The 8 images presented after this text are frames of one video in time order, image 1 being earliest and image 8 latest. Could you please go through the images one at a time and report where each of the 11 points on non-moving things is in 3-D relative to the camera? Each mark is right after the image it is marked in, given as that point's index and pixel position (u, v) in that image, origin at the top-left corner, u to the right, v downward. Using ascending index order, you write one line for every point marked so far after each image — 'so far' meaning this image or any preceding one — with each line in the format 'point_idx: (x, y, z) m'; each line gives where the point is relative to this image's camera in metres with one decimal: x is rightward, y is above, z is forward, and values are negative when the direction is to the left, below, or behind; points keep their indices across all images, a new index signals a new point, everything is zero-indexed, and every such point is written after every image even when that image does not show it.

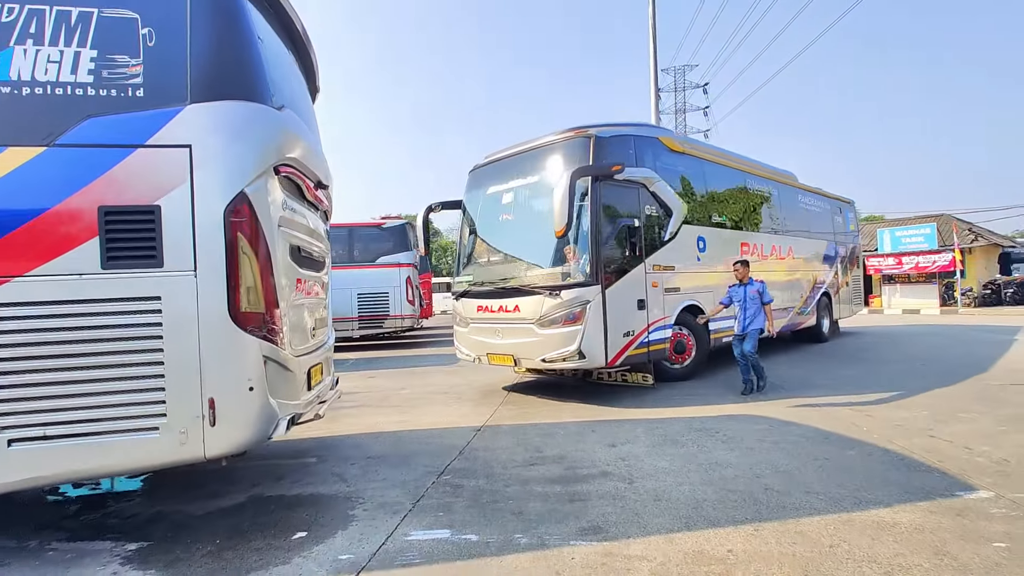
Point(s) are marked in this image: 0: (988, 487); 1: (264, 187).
0: (+3.4, -1.4, +3.7) m
1: (-1.7, +0.7, +3.5) m
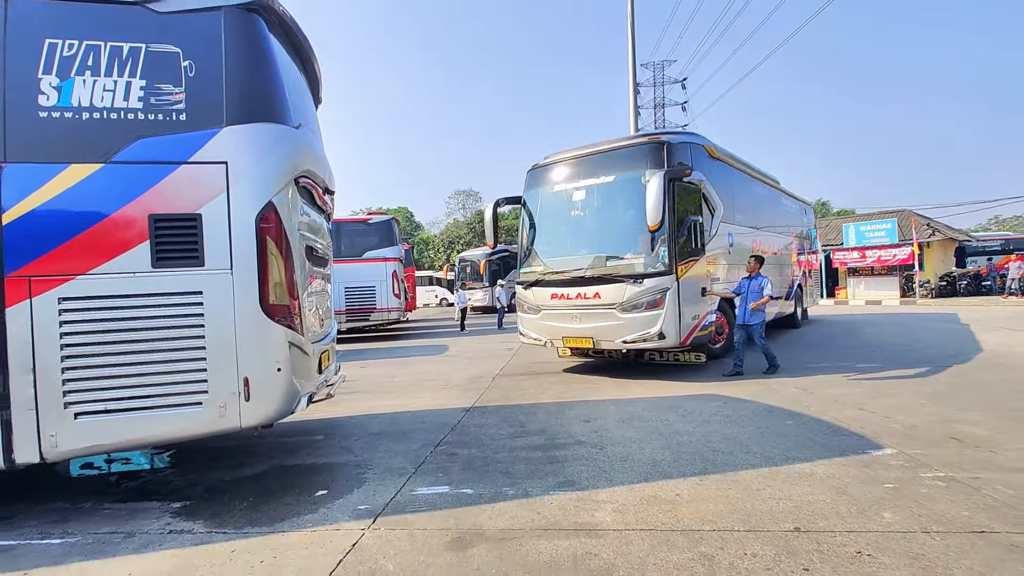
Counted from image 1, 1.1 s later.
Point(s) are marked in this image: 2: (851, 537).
0: (+3.3, -1.3, +4.5) m
1: (-1.8, +0.7, +4.1) m
2: (+1.9, -1.4, +3.0) m
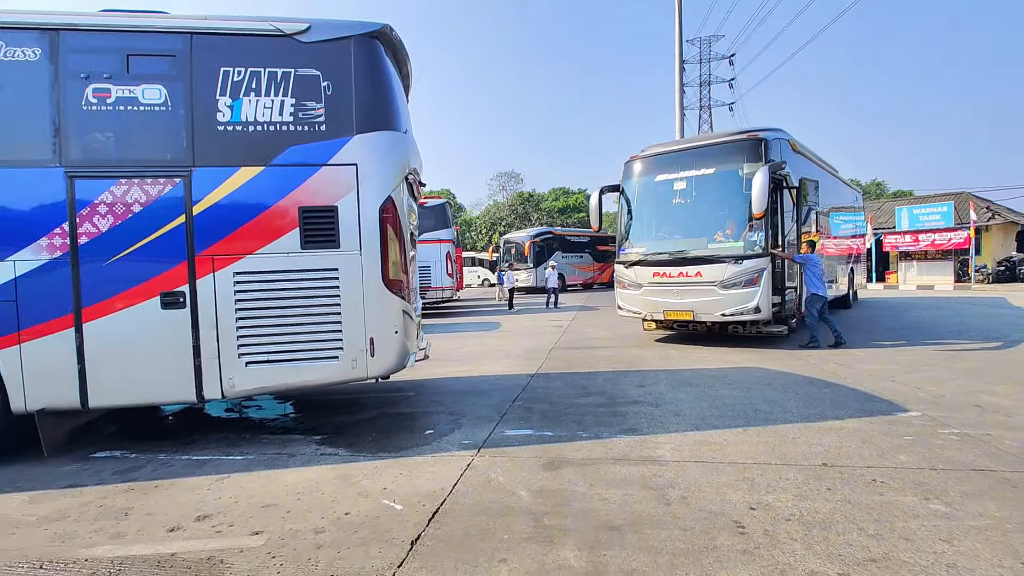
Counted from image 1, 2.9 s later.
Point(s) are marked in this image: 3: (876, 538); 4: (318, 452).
0: (+4.0, -1.2, +5.1) m
1: (-1.1, +0.9, +5.0) m
2: (+2.5, -1.3, +3.7) m
3: (+2.0, -1.3, +2.8) m
4: (-1.7, -1.4, +4.6) m
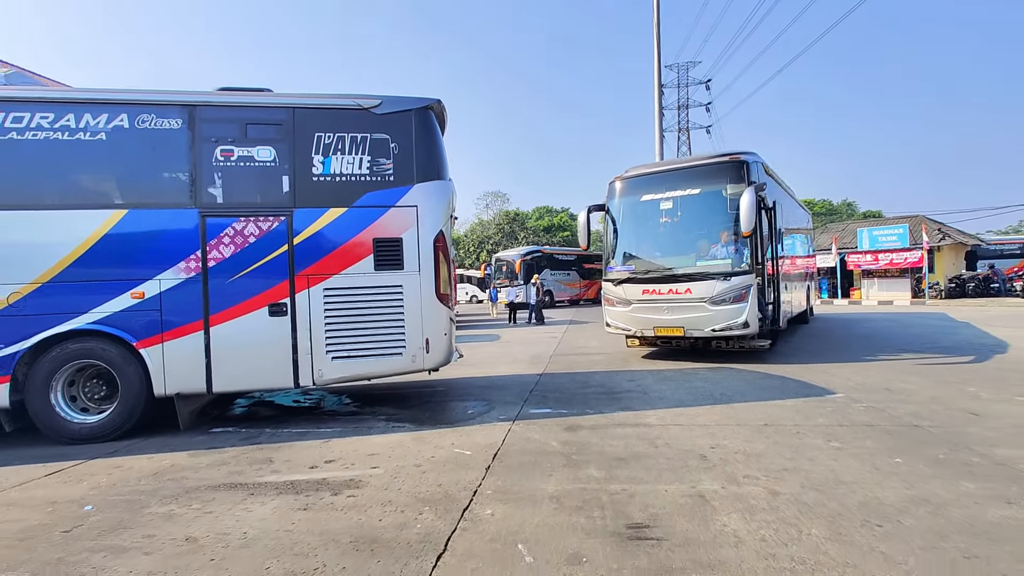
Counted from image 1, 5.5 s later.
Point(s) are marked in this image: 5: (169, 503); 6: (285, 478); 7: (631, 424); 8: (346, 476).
0: (+4.2, -1.3, +6.7) m
1: (-0.8, +0.8, +6.5) m
2: (+2.8, -1.4, +5.3) m
3: (+2.3, -1.4, +4.4) m
4: (-1.4, -1.6, +6.0) m
5: (-2.6, -1.6, +3.9) m
6: (-1.9, -1.6, +4.4) m
7: (+1.3, -1.4, +5.6) m
8: (-1.4, -1.6, +4.4) m
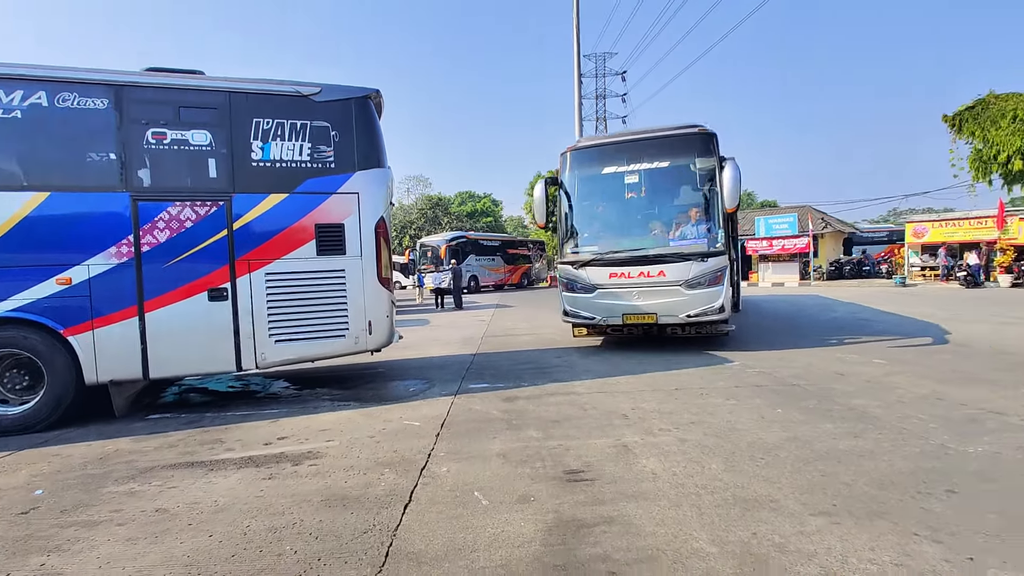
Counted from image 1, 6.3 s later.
0: (+3.3, -1.1, +7.8) m
1: (-1.6, +1.0, +6.8) m
2: (+2.2, -1.2, +6.1) m
3: (+1.8, -1.2, +5.2) m
4: (-2.1, -1.4, +6.3) m
5: (-3.0, -1.5, +4.0) m
6: (-2.4, -1.5, +4.6) m
7: (+0.6, -1.2, +6.2) m
8: (-1.9, -1.4, +4.7) m
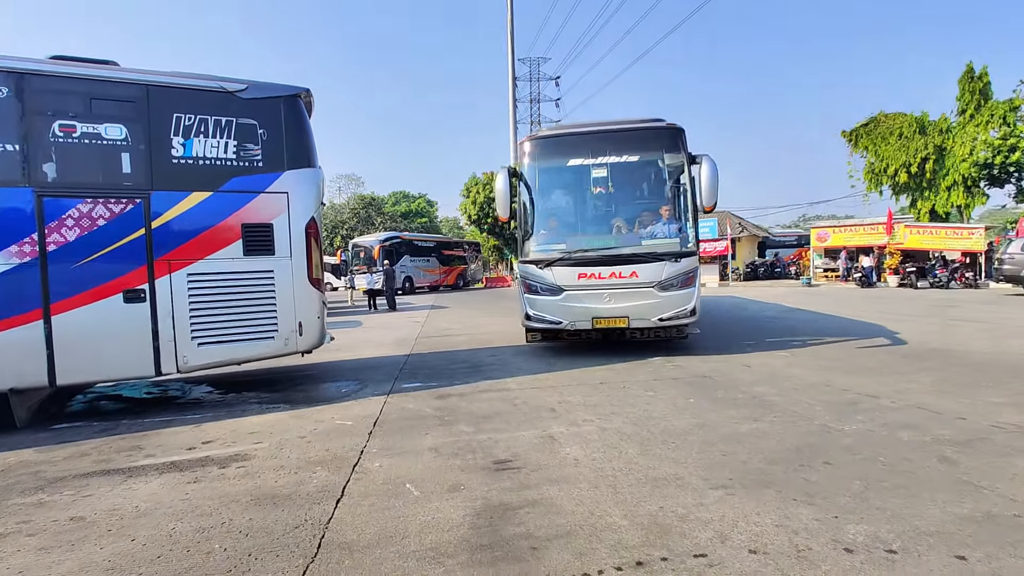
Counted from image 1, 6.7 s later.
0: (+2.3, -1.1, +8.3) m
1: (-2.5, +1.0, +6.7) m
2: (+1.4, -1.2, +6.5) m
3: (+1.1, -1.2, +5.5) m
4: (-2.9, -1.4, +6.1) m
5: (-3.5, -1.5, +3.8) m
6: (-3.0, -1.5, +4.5) m
7: (-0.2, -1.2, +6.4) m
8: (-2.5, -1.4, +4.6) m
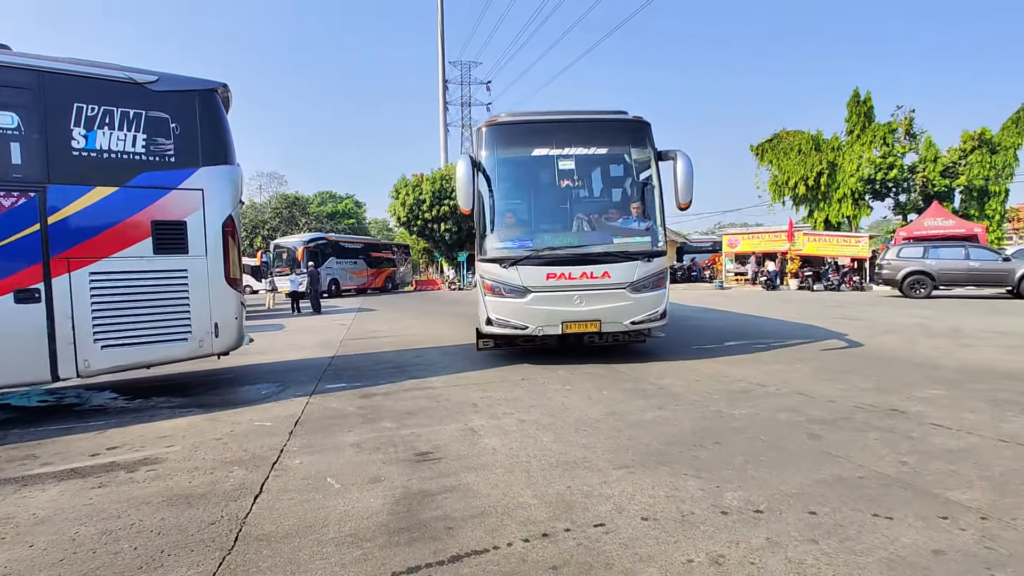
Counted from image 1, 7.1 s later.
0: (+1.1, -1.1, +8.7) m
1: (-3.4, +1.0, +6.6) m
2: (+0.4, -1.2, +6.9) m
3: (+0.3, -1.2, +5.8) m
4: (-3.8, -1.4, +5.9) m
5: (-4.1, -1.5, +3.6) m
6: (-3.6, -1.4, +4.2) m
7: (-1.2, -1.2, +6.5) m
8: (-3.1, -1.4, +4.4) m
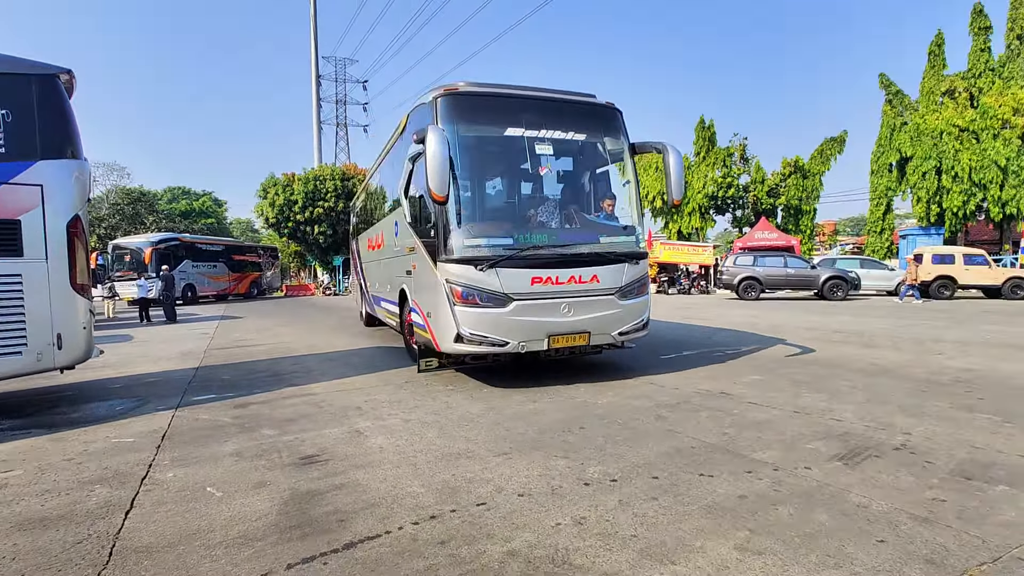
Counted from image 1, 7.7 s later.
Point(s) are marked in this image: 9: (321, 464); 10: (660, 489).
0: (-0.9, -1.2, +9.1) m
1: (-4.8, +0.9, +6.0) m
2: (-1.2, -1.2, +7.1) m
3: (-1.0, -1.3, +6.1) m
4: (-5.0, -1.5, +5.2) m
5: (-4.8, -1.5, +2.9) m
6: (-4.5, -1.5, +3.6) m
7: (-2.6, -1.3, +6.4) m
8: (-4.1, -1.5, +3.9) m
9: (-1.5, -1.4, +4.1) m
10: (+1.0, -1.3, +3.4) m
